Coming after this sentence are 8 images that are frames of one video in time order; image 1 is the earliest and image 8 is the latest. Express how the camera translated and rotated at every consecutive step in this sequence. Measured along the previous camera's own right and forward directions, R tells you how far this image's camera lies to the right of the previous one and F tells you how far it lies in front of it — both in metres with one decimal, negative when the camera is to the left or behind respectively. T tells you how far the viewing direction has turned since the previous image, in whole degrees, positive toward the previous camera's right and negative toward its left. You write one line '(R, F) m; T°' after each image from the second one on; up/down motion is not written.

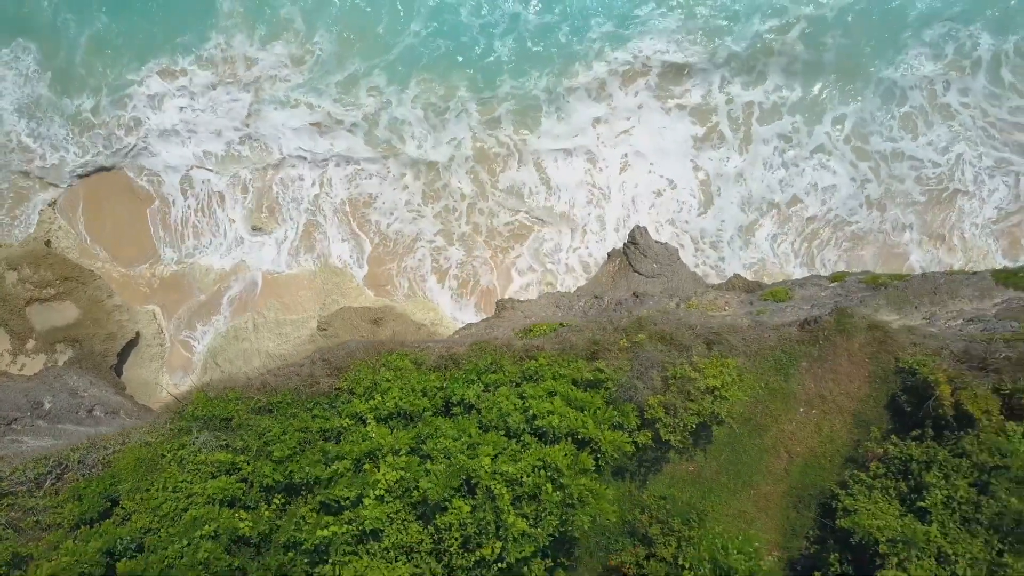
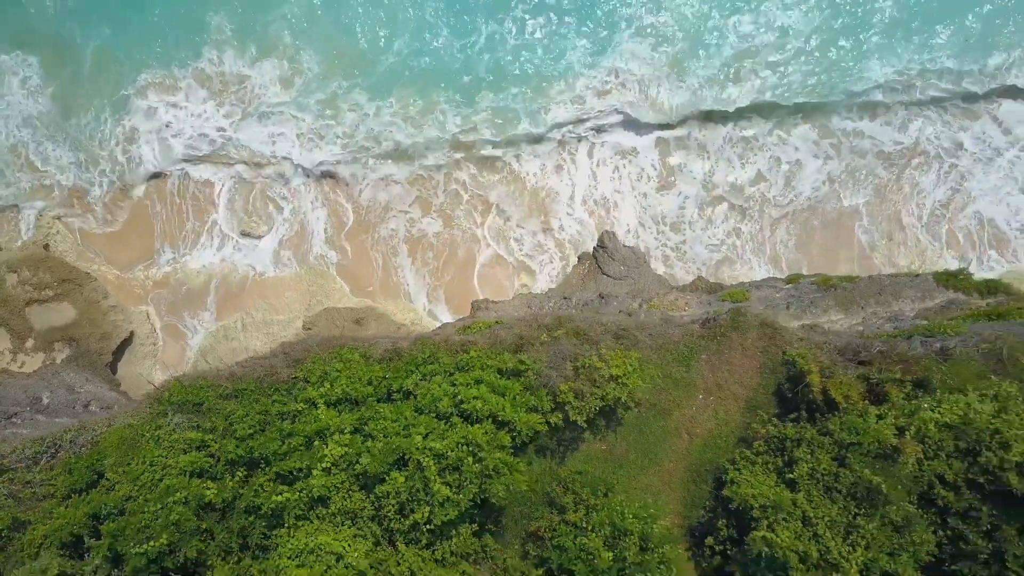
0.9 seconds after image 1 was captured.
(+1.4, -1.7) m; 0°
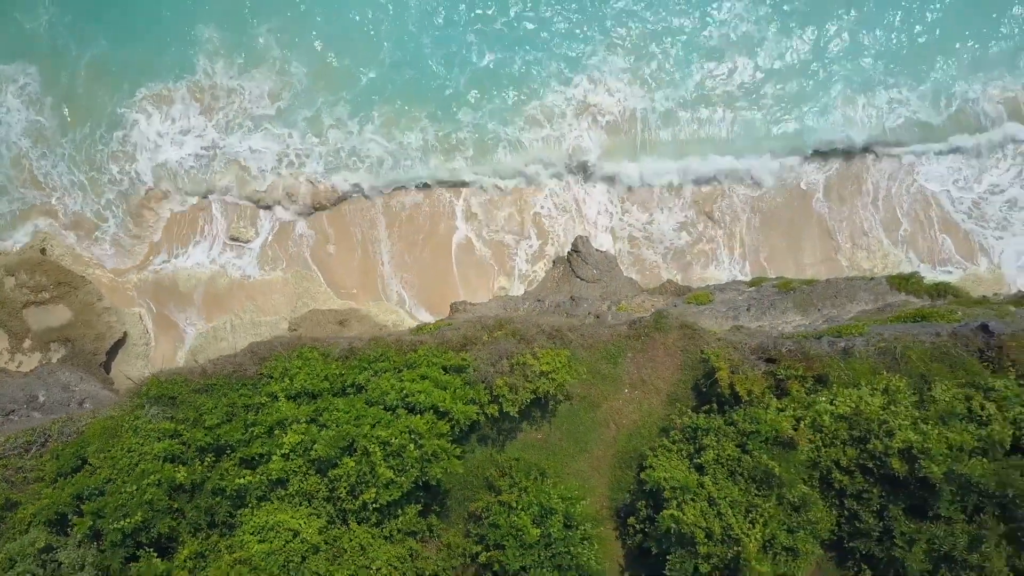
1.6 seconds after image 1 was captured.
(+1.3, -1.5) m; 0°
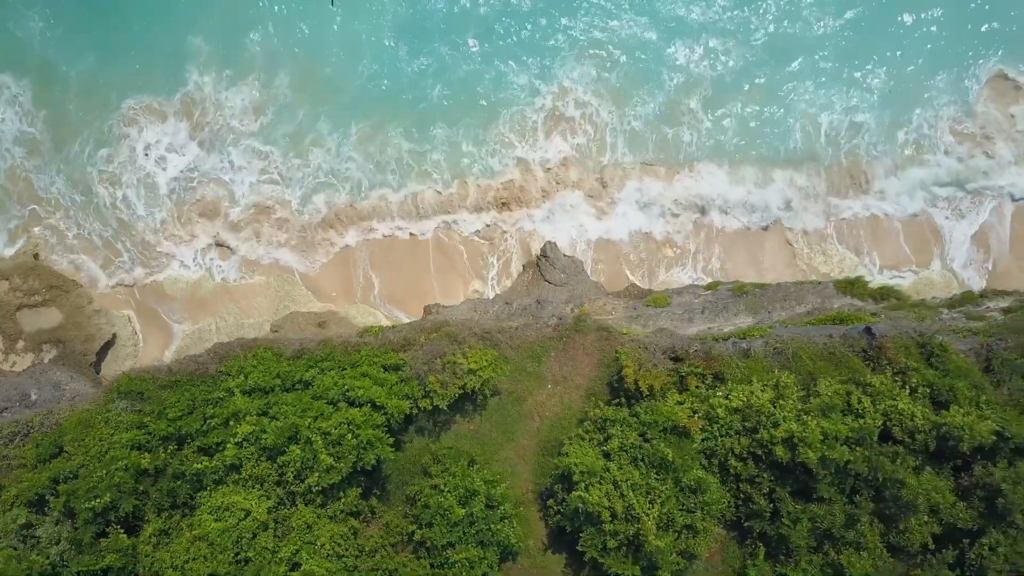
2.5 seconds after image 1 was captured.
(+1.8, -1.7) m; 0°
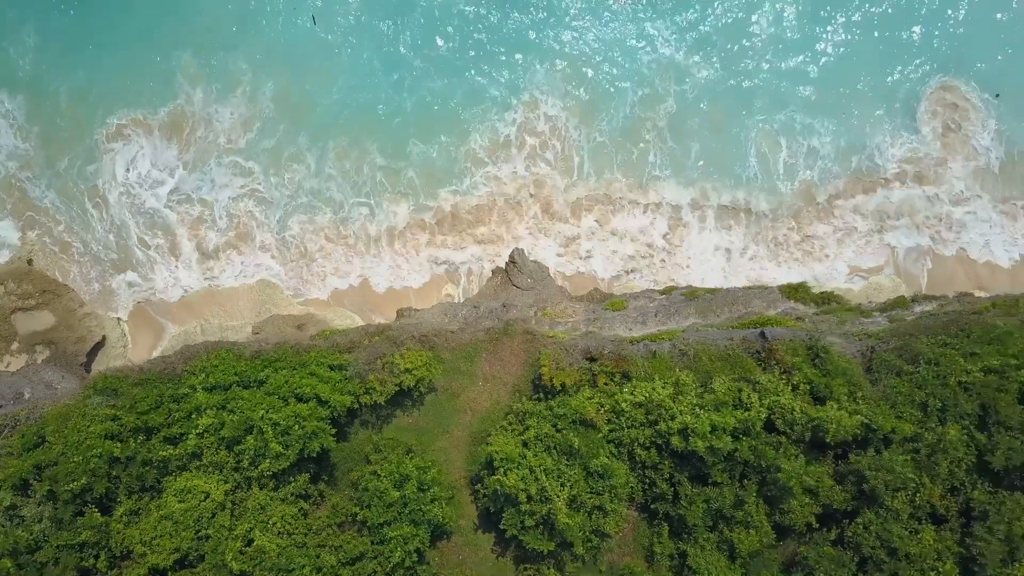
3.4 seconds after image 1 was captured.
(+2.0, -2.0) m; 0°
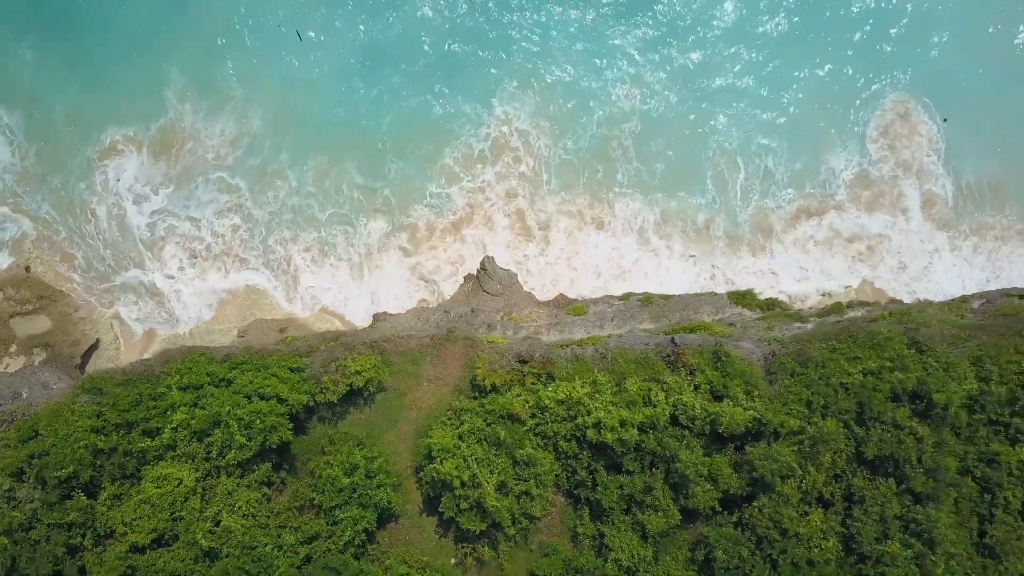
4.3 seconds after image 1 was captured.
(+2.0, -2.4) m; 0°
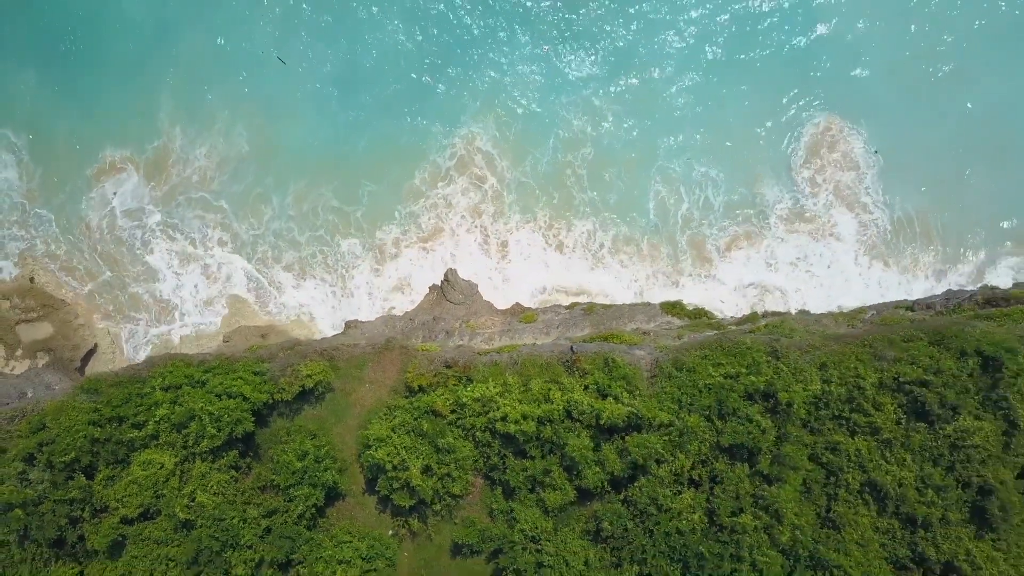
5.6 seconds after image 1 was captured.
(+2.9, -4.2) m; 0°
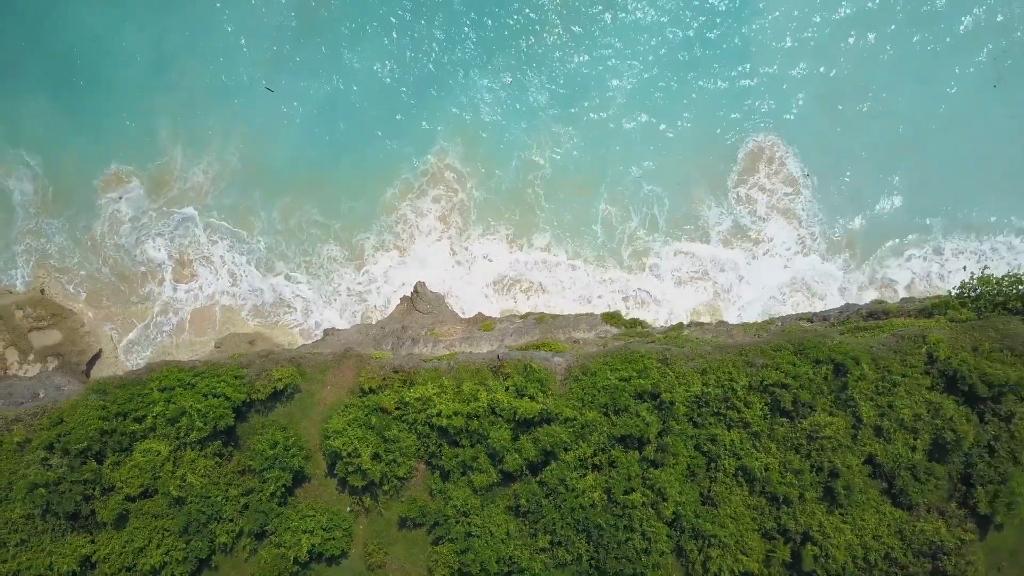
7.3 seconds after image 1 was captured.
(+3.1, -5.2) m; 0°
